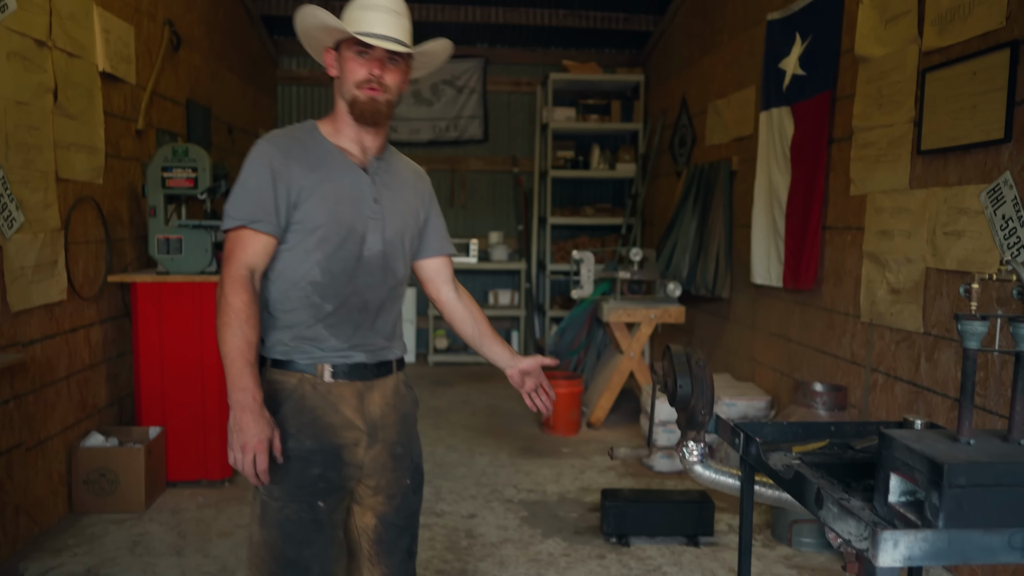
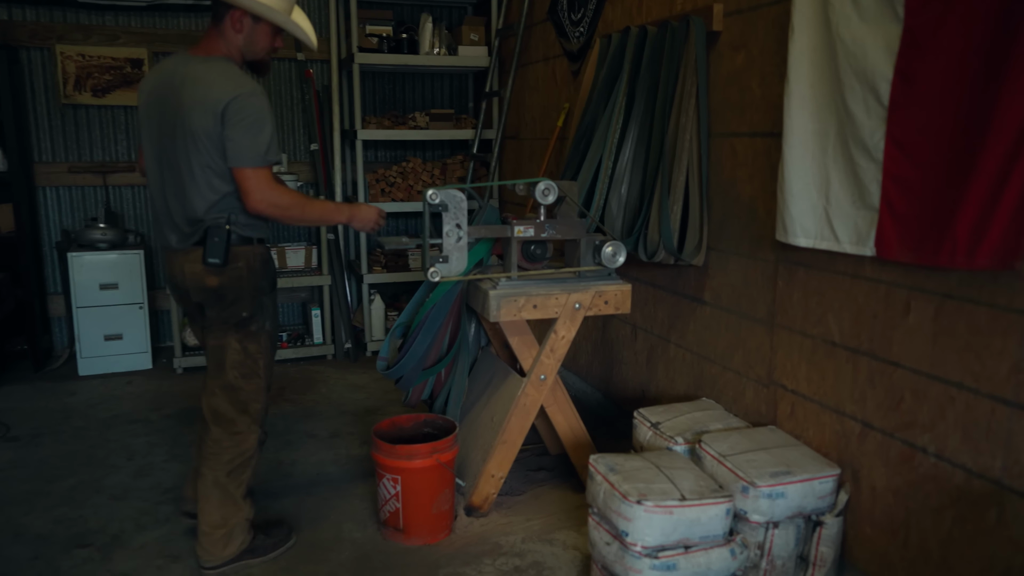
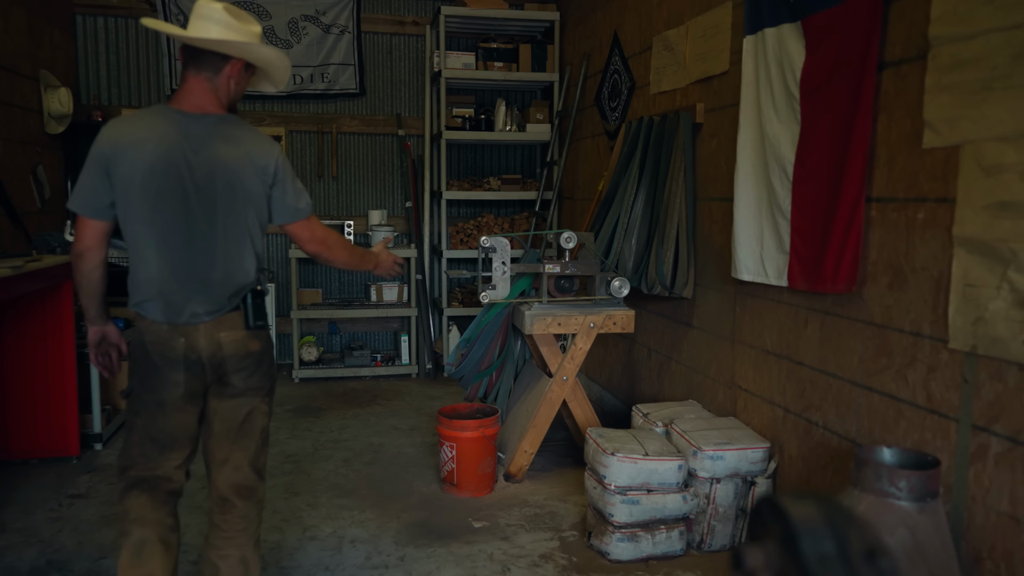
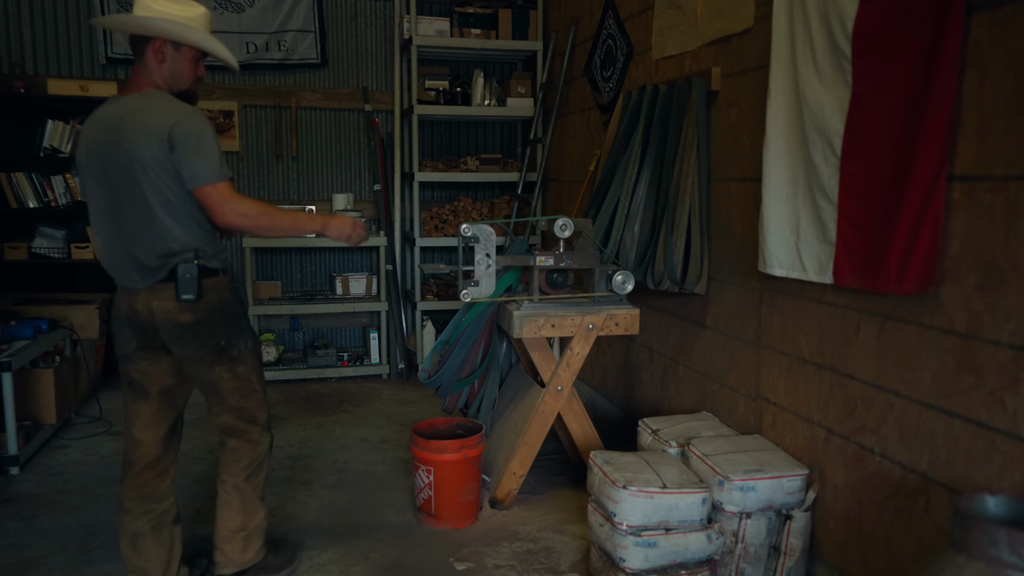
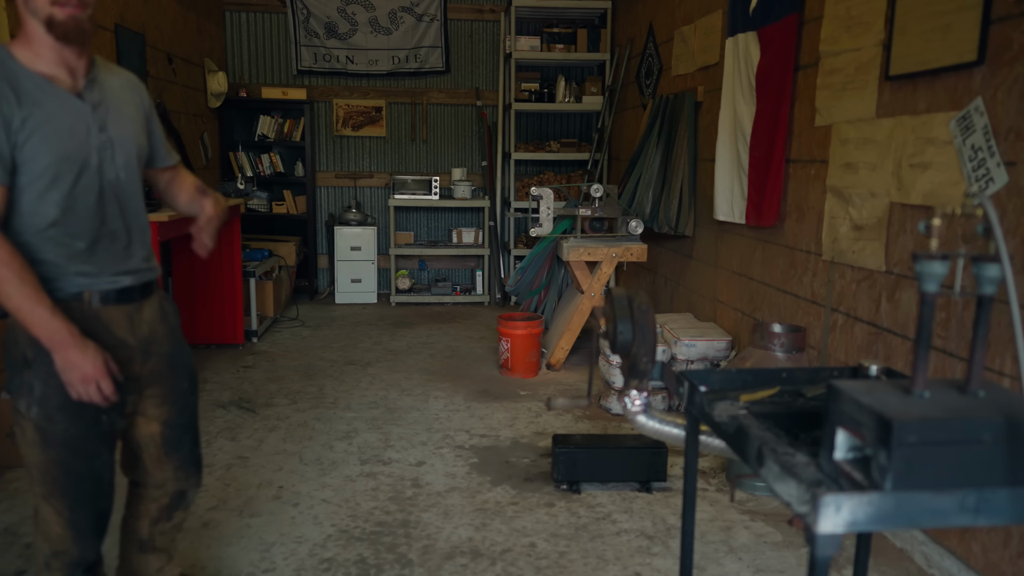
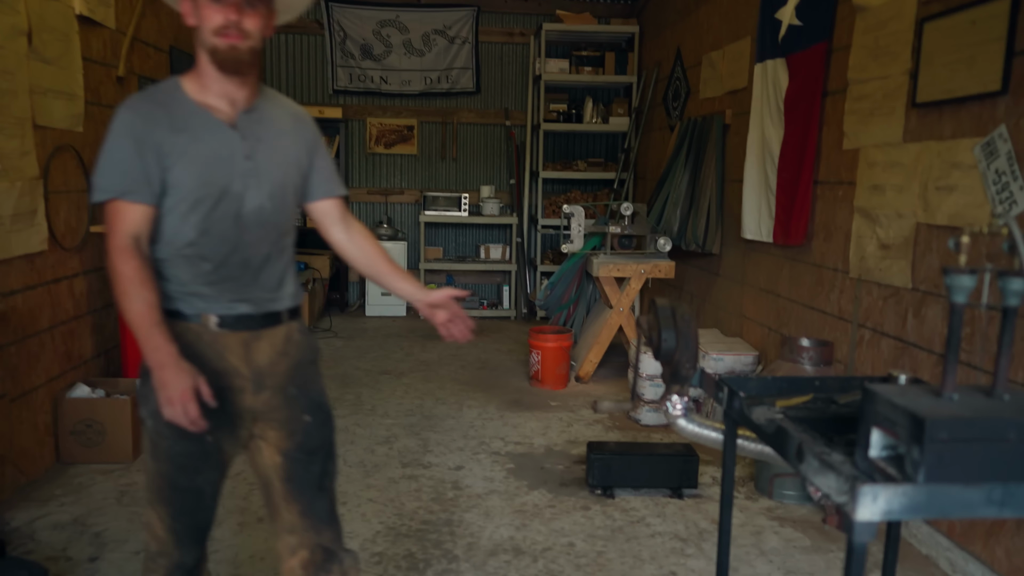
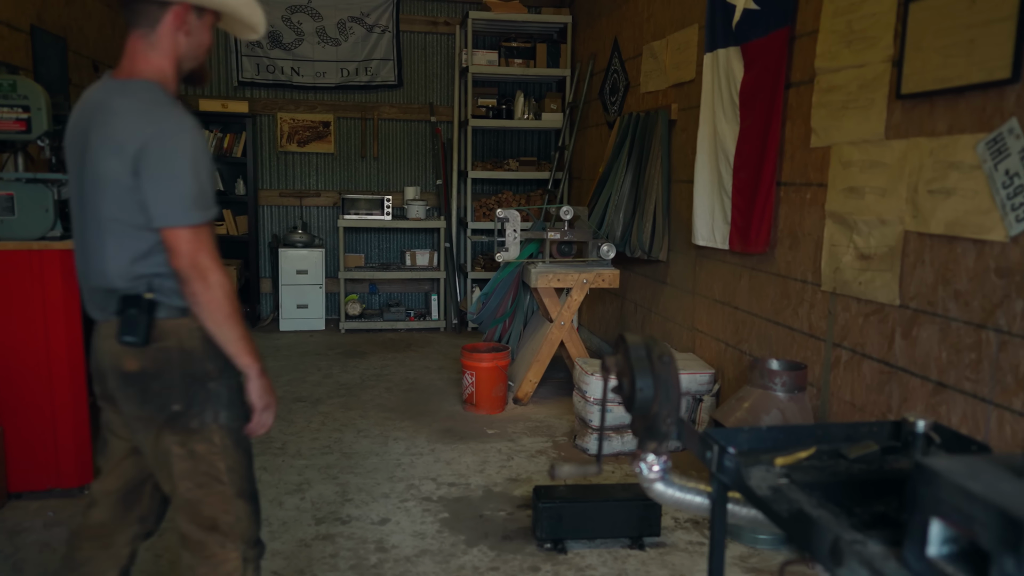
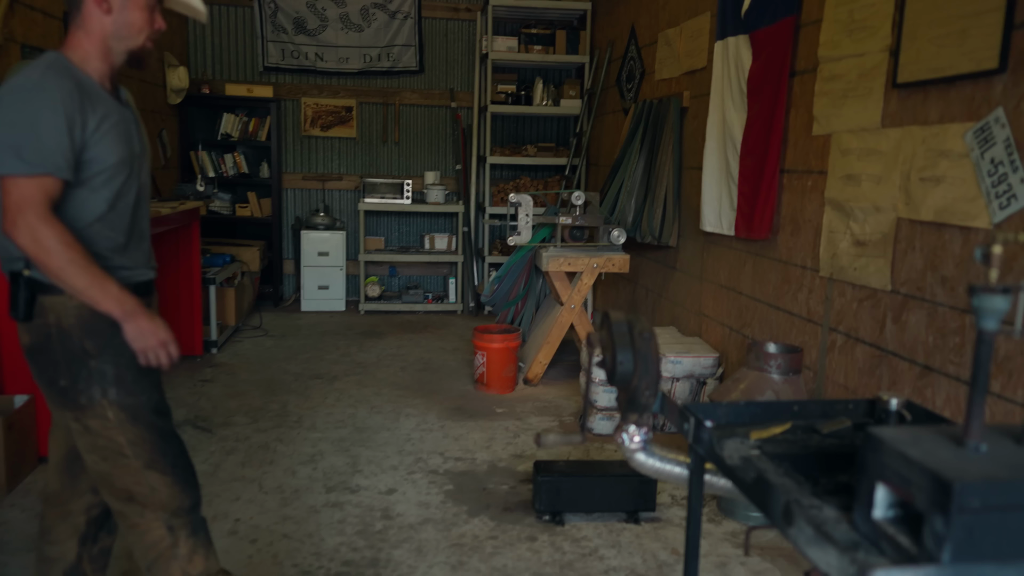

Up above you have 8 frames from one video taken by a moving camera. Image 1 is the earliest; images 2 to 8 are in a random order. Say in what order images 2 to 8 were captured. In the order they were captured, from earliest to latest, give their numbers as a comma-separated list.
6, 5, 8, 7, 3, 4, 2
